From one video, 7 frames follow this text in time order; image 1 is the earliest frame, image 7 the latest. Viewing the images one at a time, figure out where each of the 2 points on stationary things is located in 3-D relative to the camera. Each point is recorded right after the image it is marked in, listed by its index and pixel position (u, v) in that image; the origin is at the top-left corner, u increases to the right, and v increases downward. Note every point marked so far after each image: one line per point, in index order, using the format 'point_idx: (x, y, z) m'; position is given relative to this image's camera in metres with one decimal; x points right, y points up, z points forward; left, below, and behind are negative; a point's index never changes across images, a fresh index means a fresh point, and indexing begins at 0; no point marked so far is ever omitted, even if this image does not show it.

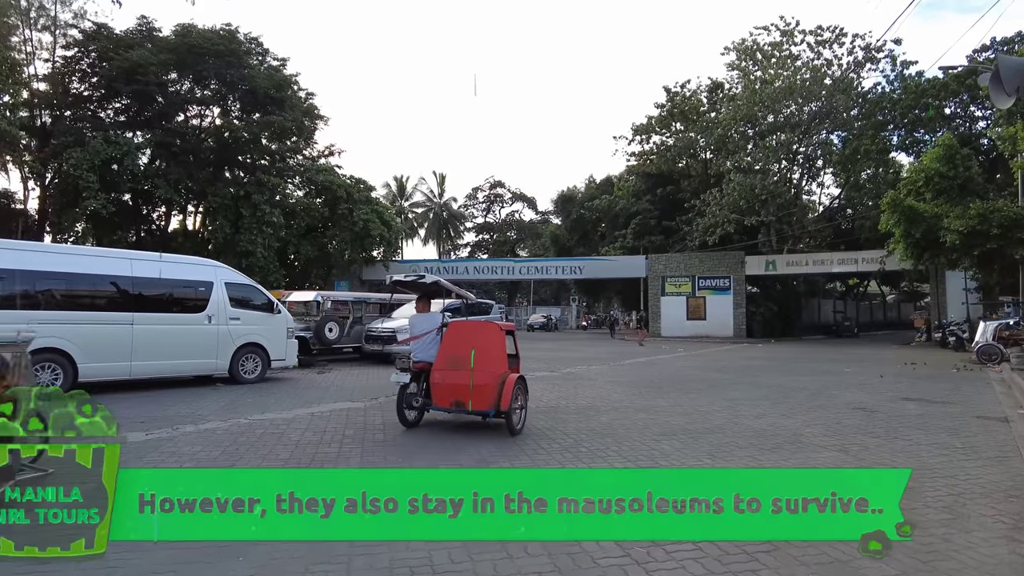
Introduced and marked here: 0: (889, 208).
0: (+11.3, +2.6, +19.9) m
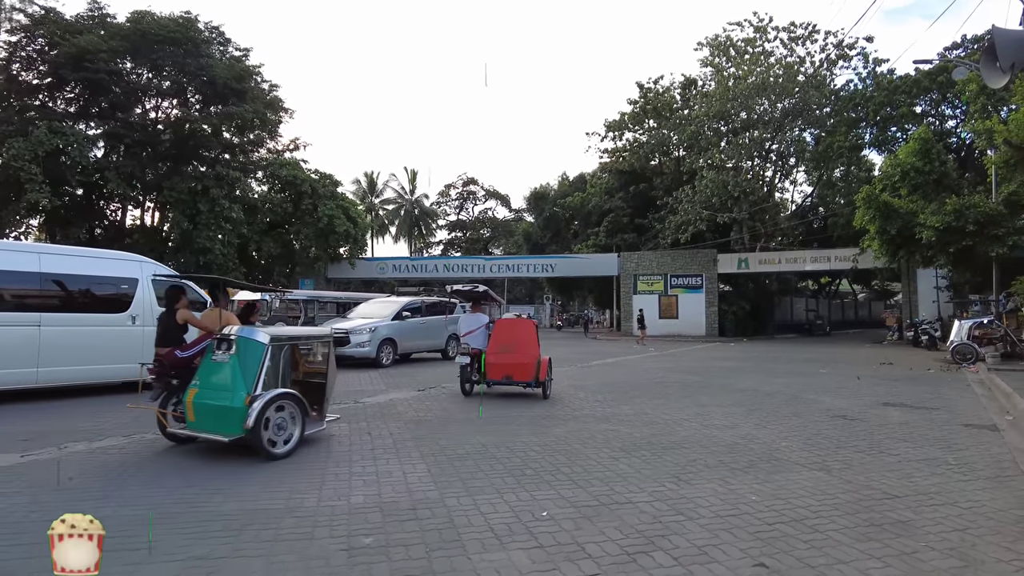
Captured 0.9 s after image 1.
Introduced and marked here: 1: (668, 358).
0: (+10.4, +2.6, +19.8) m
1: (+4.0, -1.8, +17.7) m
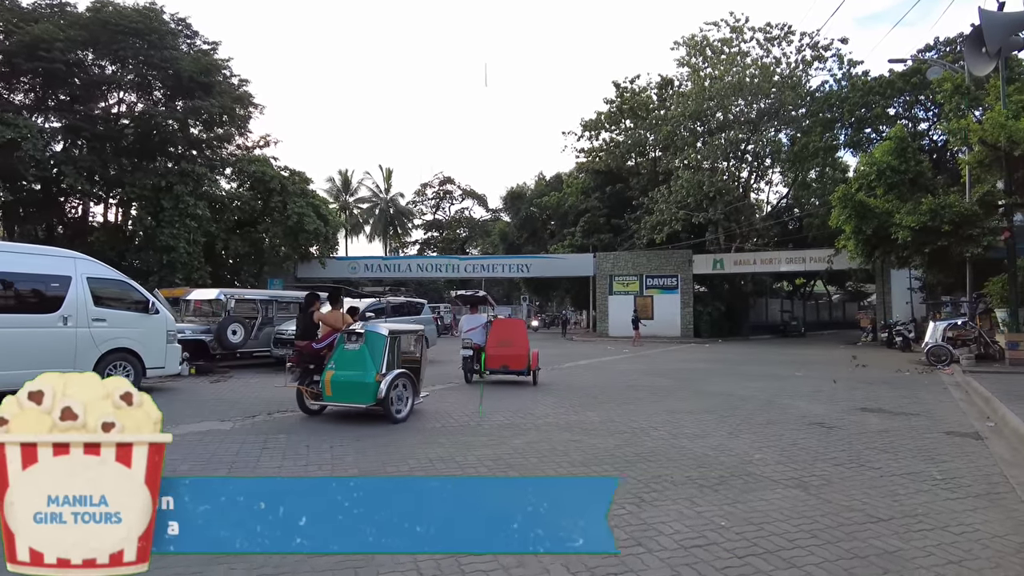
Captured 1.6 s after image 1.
0: (+9.6, +2.6, +19.8) m
1: (+3.3, -1.9, +17.5) m
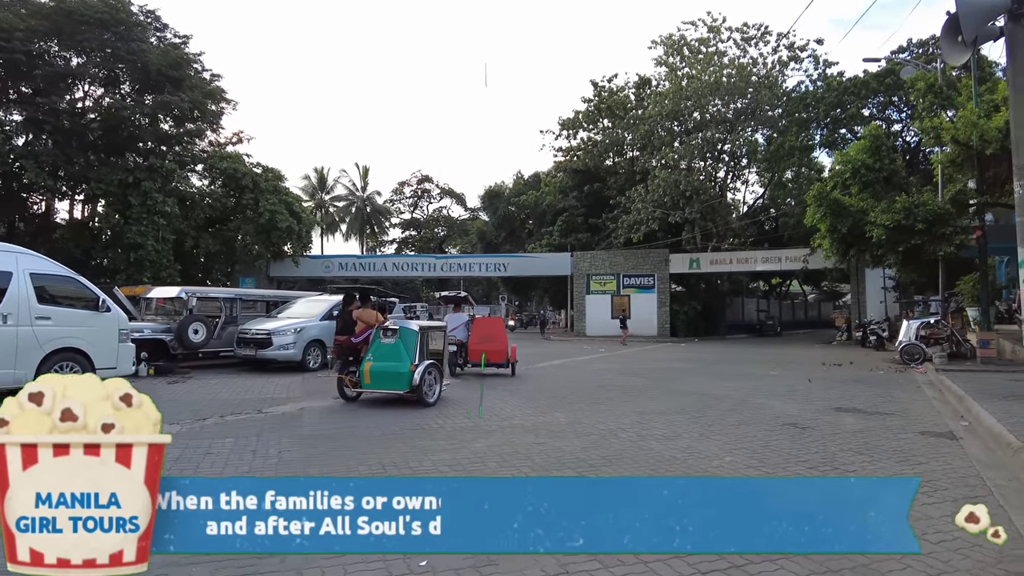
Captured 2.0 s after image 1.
0: (+8.9, +2.6, +19.9) m
1: (+2.7, -1.8, +17.4) m
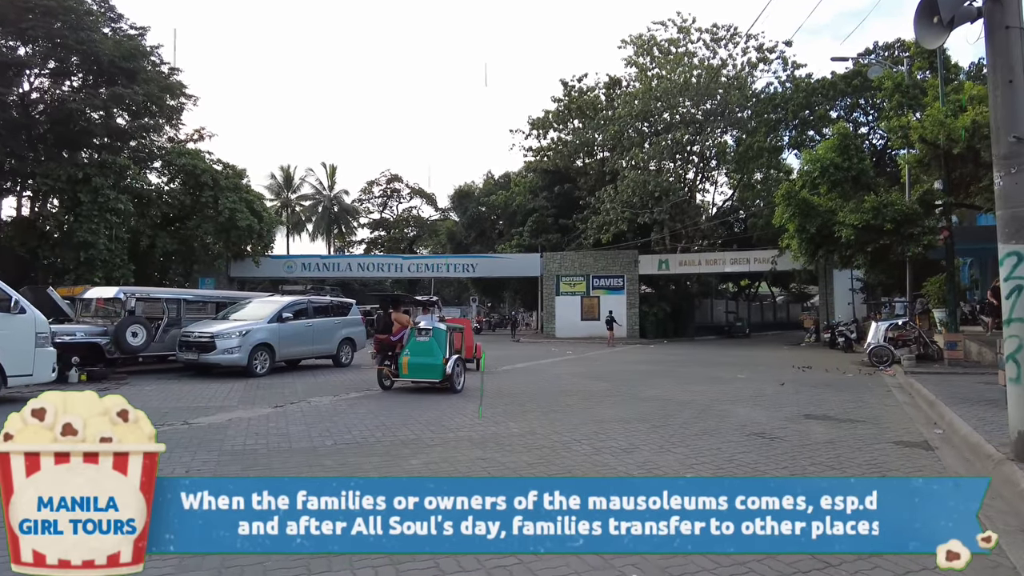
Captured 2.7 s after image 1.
0: (+8.0, +2.6, +19.8) m
1: (+1.9, -1.9, +17.1) m
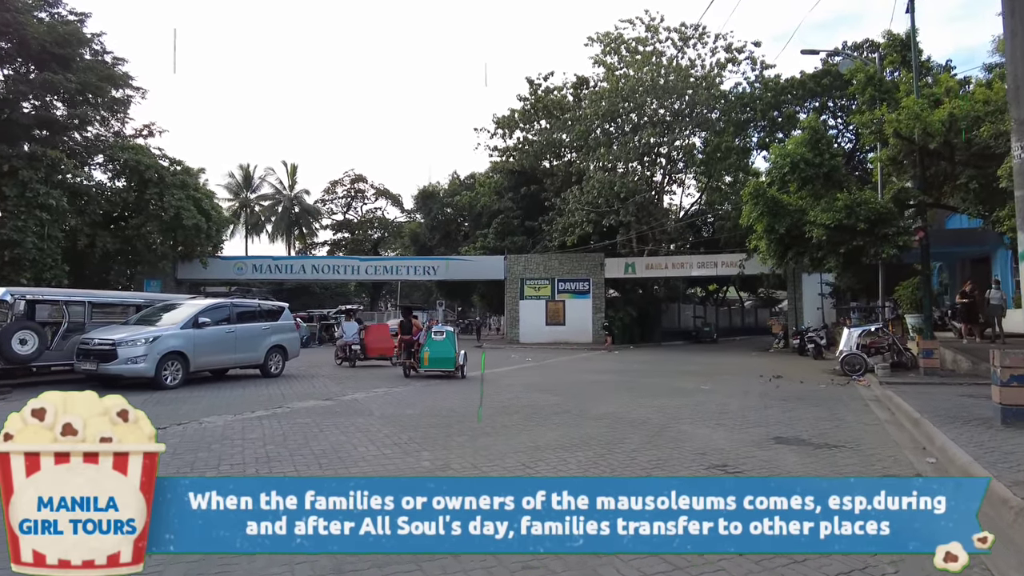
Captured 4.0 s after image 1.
0: (+6.9, +2.4, +19.4) m
1: (+0.9, -1.9, +16.4) m
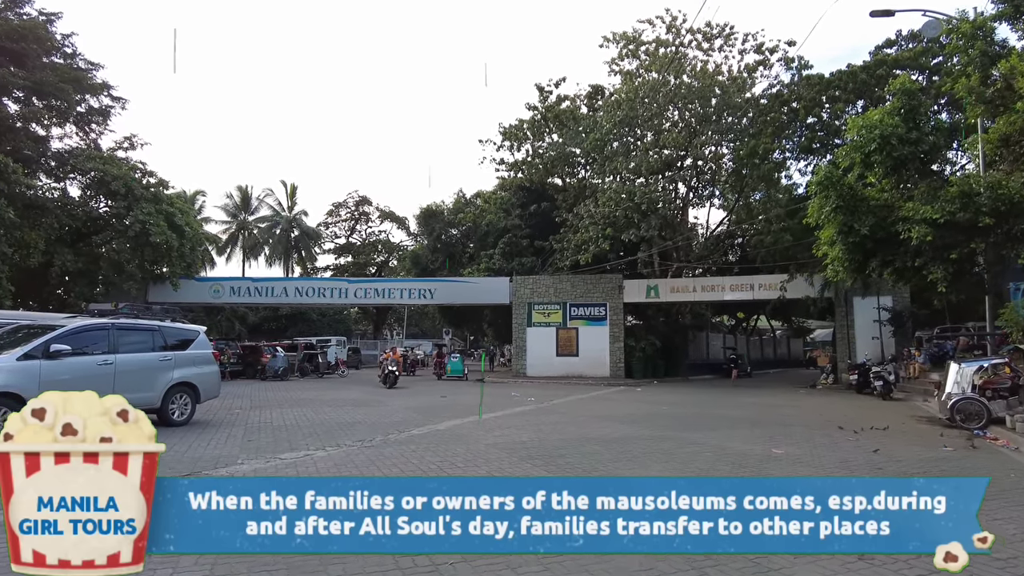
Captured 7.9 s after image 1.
0: (+7.0, +1.8, +17.0) m
1: (+1.0, -2.4, +13.9) m
